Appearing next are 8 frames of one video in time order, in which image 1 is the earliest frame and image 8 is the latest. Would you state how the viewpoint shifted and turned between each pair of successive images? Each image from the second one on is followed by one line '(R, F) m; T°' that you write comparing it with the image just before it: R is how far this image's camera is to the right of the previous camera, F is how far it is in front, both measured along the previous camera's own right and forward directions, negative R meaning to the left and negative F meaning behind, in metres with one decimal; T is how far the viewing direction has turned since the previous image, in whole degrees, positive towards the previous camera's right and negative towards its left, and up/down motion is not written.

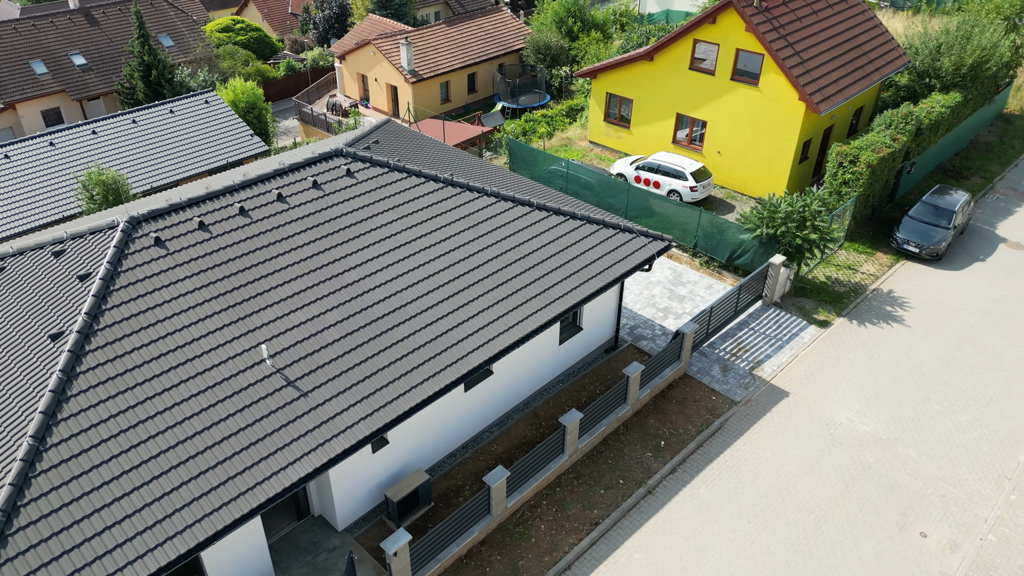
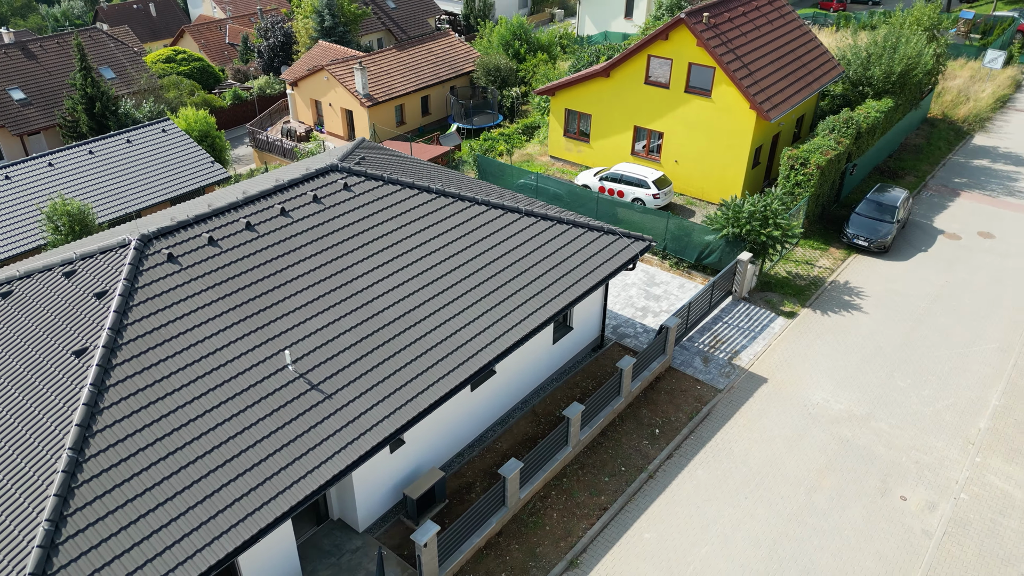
(-1.0, -0.5) m; +5°
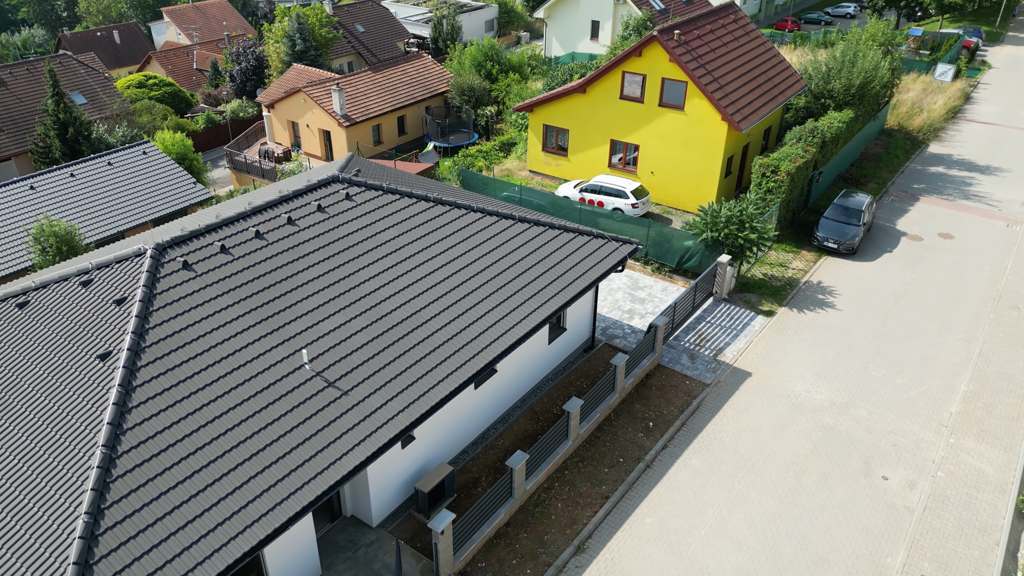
(-0.6, -0.6) m; +3°
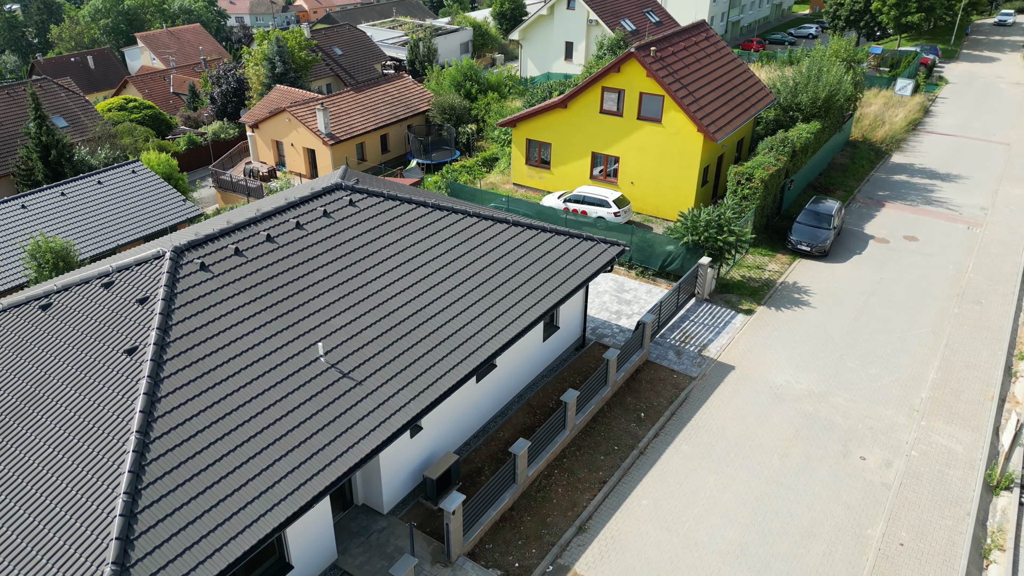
(-0.4, -0.7) m; +2°
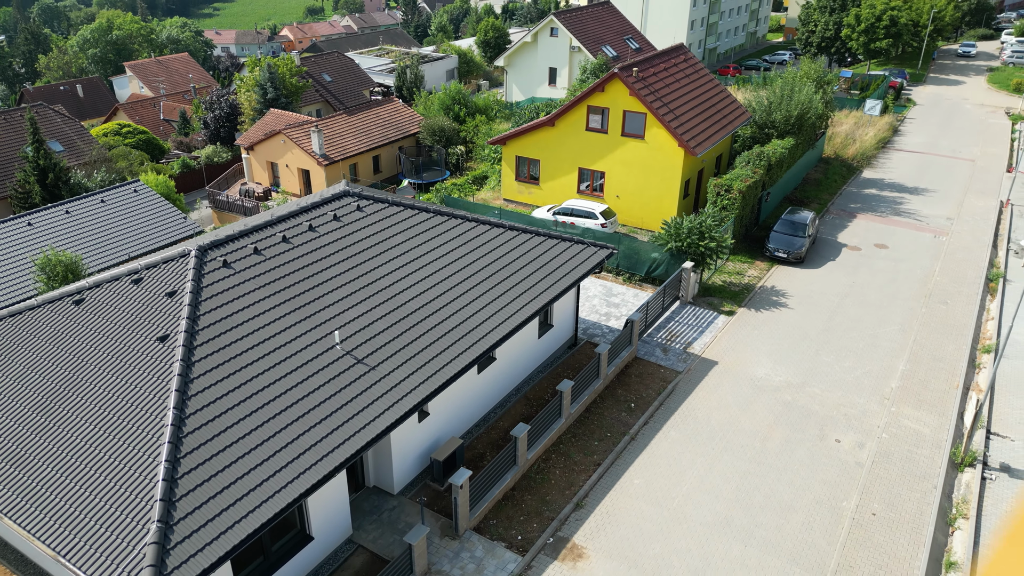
(-0.3, -1.0) m; +1°
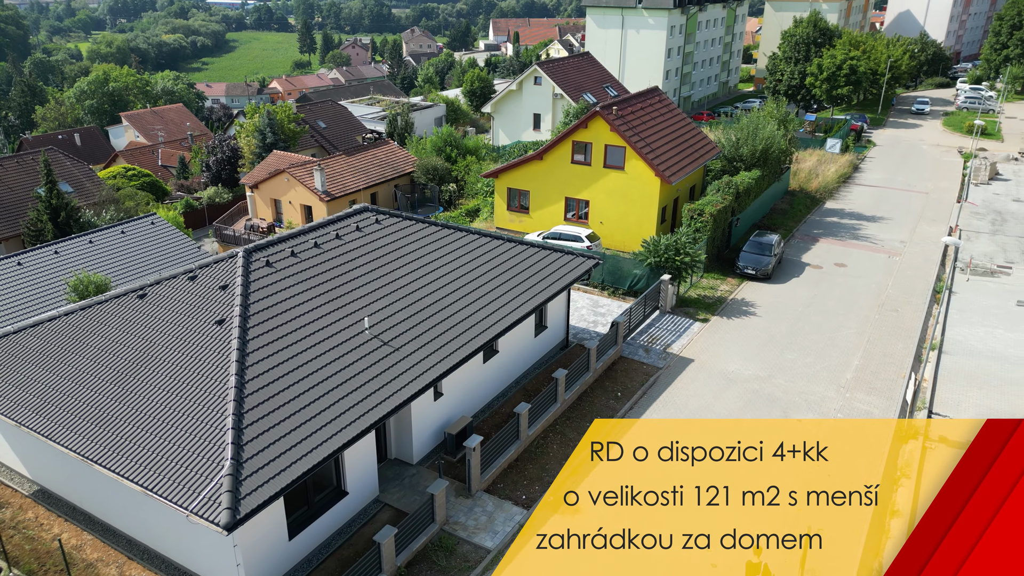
(-0.4, -2.1) m; +1°
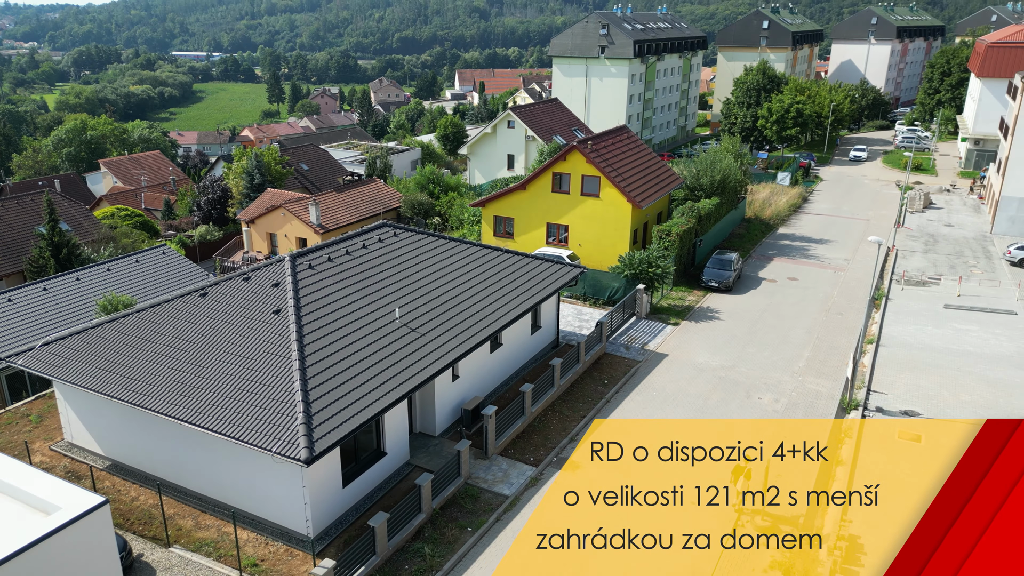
(-1.0, -2.8) m; +3°
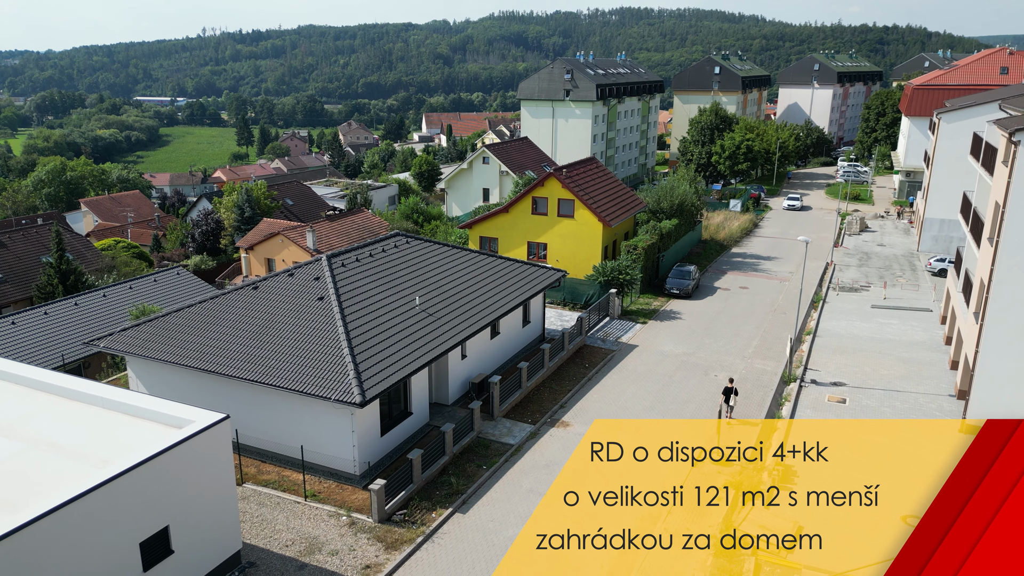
(-1.0, -3.7) m; +3°
